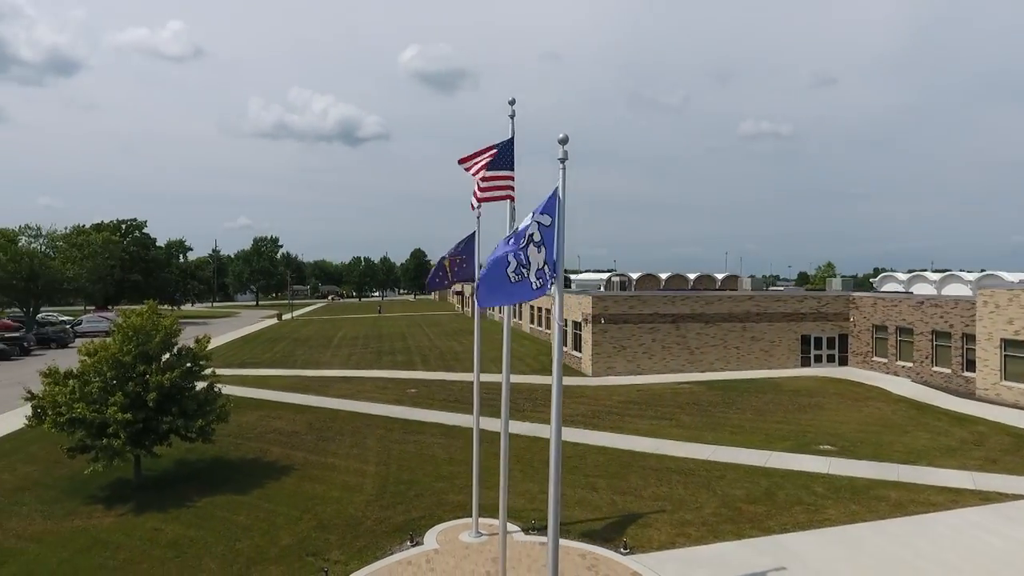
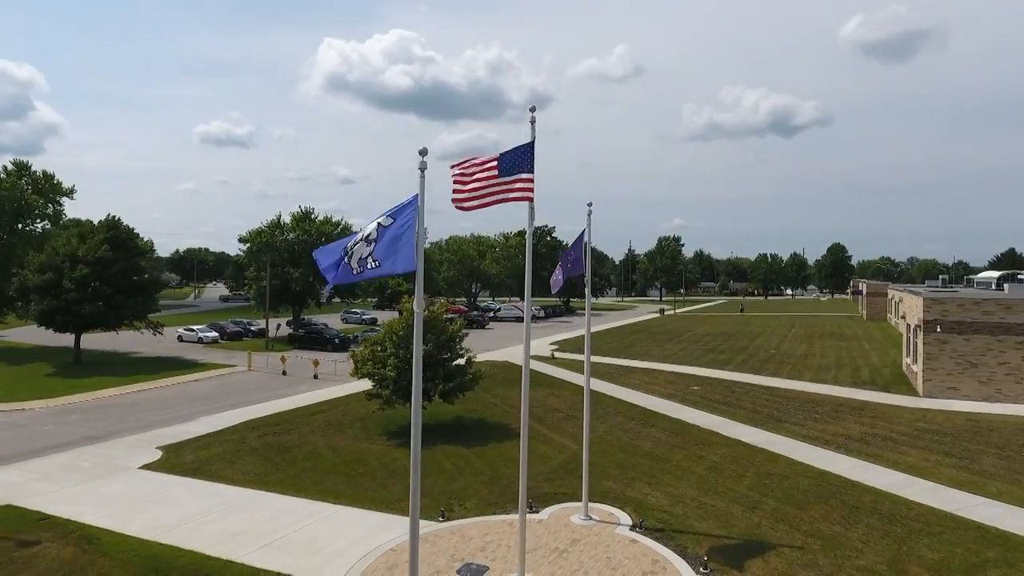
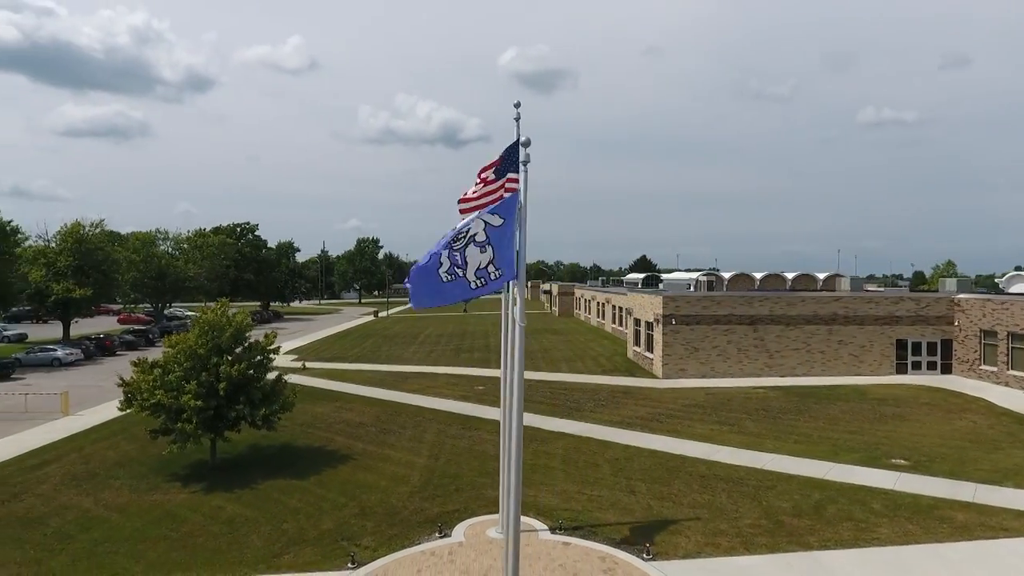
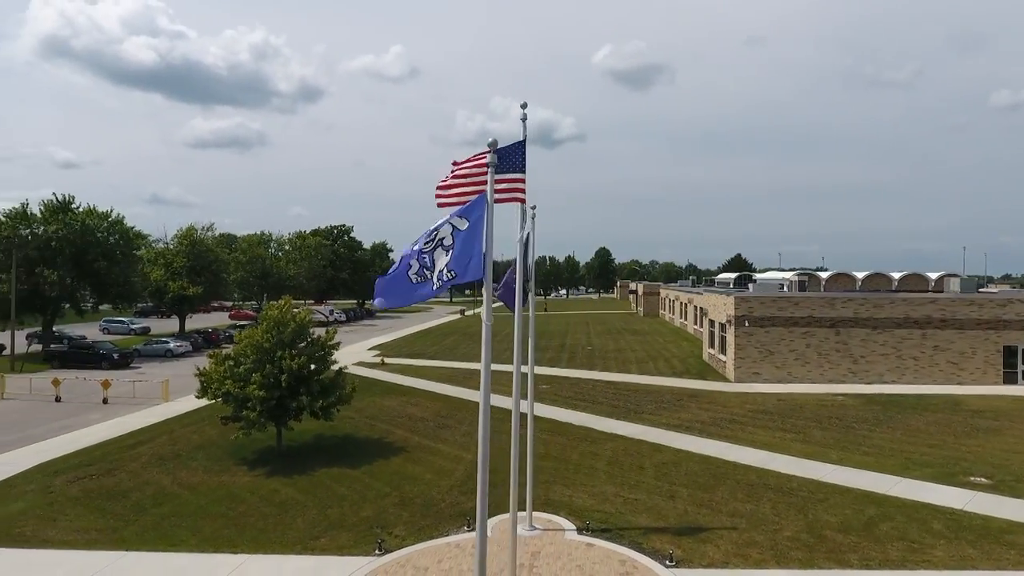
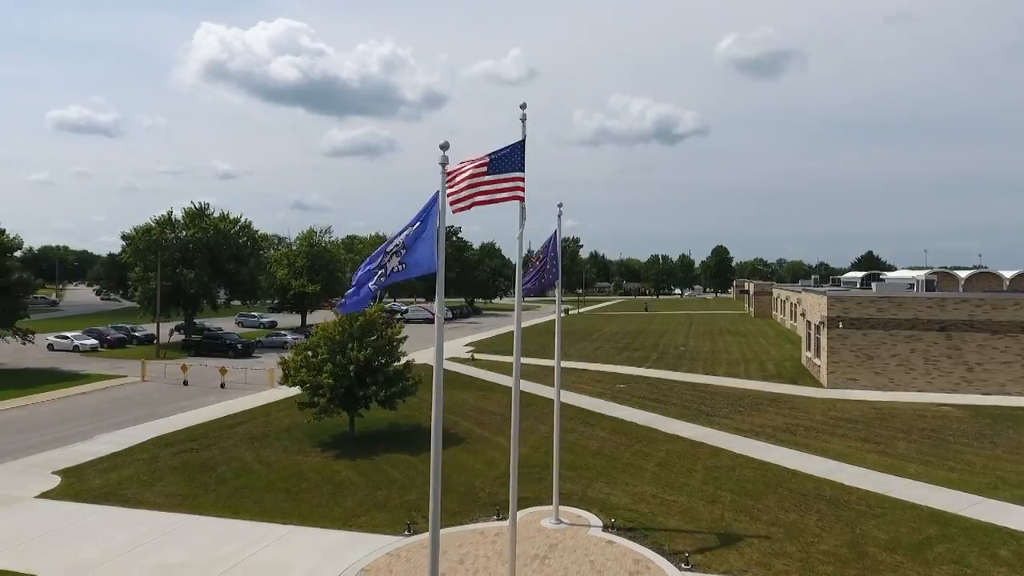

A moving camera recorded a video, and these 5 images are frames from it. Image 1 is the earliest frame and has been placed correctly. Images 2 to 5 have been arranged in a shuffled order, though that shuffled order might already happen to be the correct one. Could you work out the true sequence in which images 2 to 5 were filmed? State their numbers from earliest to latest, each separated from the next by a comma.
3, 4, 5, 2
